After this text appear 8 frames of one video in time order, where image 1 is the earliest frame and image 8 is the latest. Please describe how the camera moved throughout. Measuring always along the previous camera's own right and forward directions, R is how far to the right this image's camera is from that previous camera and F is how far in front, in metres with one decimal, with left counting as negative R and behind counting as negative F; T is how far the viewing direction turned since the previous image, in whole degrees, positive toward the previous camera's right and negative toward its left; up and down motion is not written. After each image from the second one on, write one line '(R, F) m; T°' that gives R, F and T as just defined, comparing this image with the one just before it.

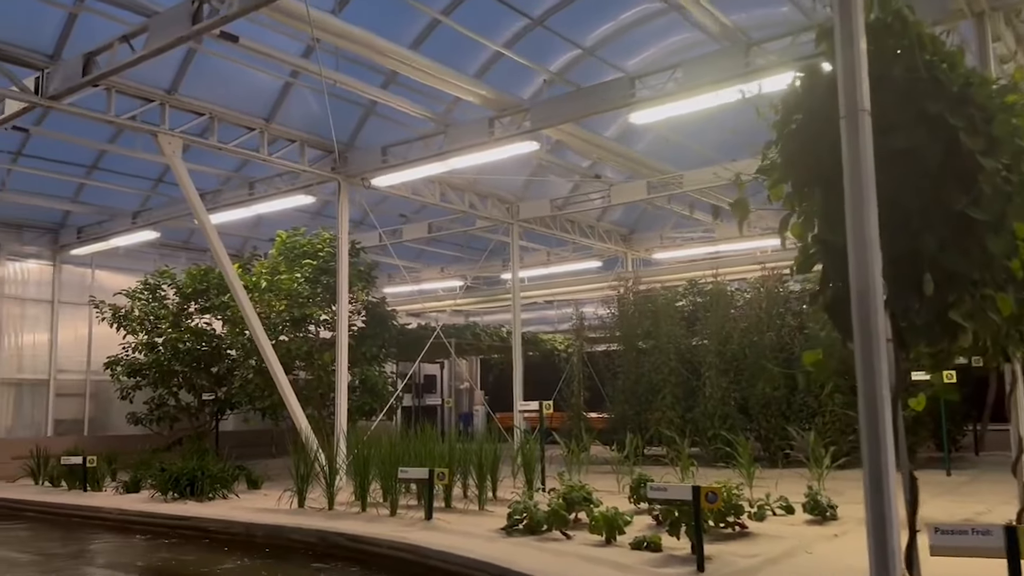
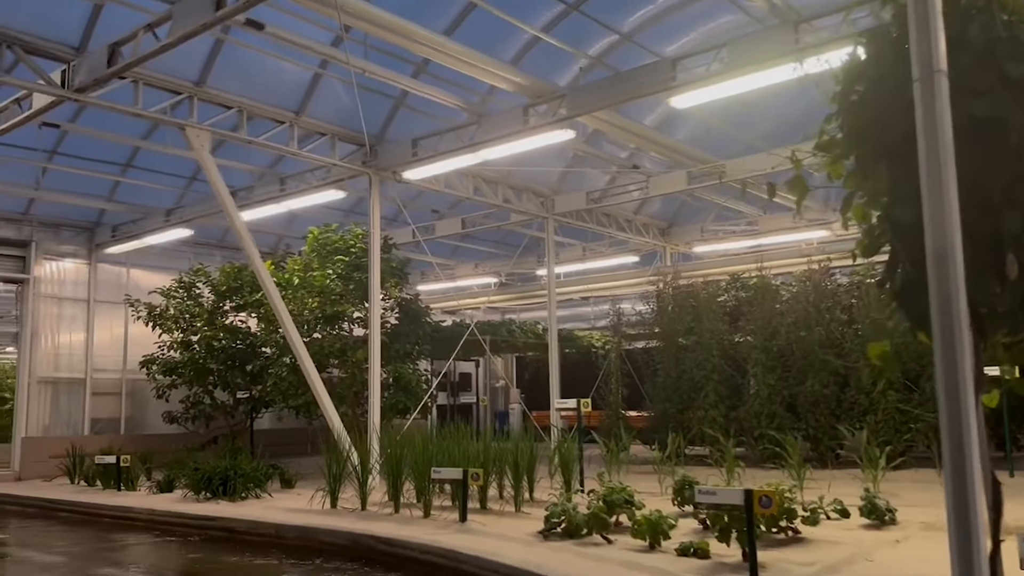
(0.0, +0.3) m; -2°
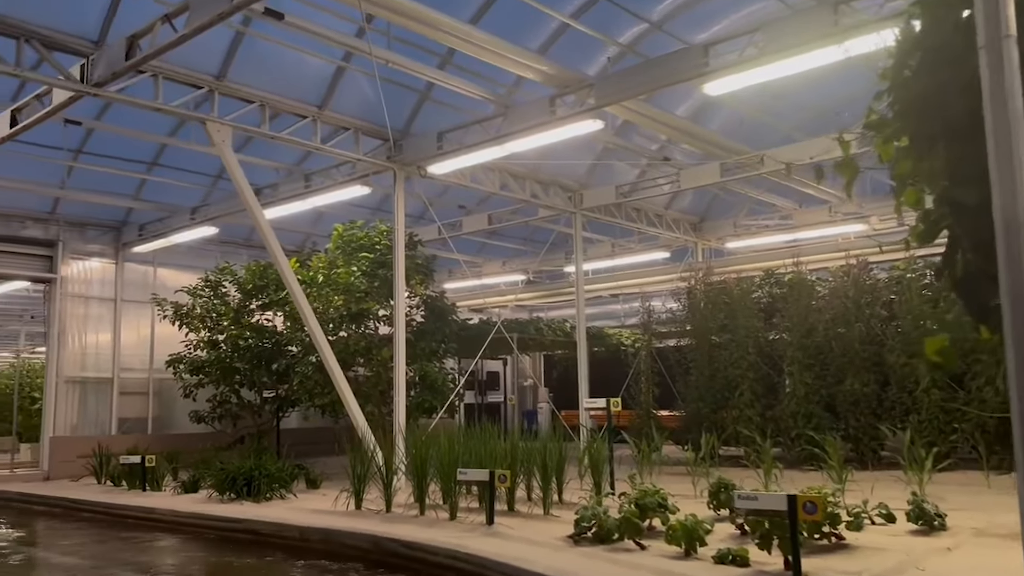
(0.0, +0.2) m; -2°
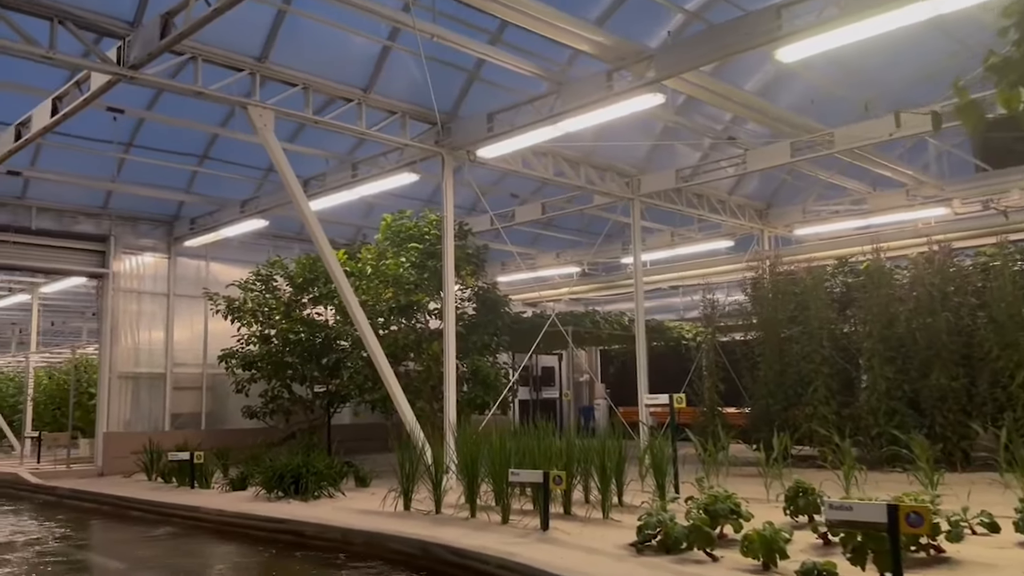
(0.0, +0.5) m; -4°
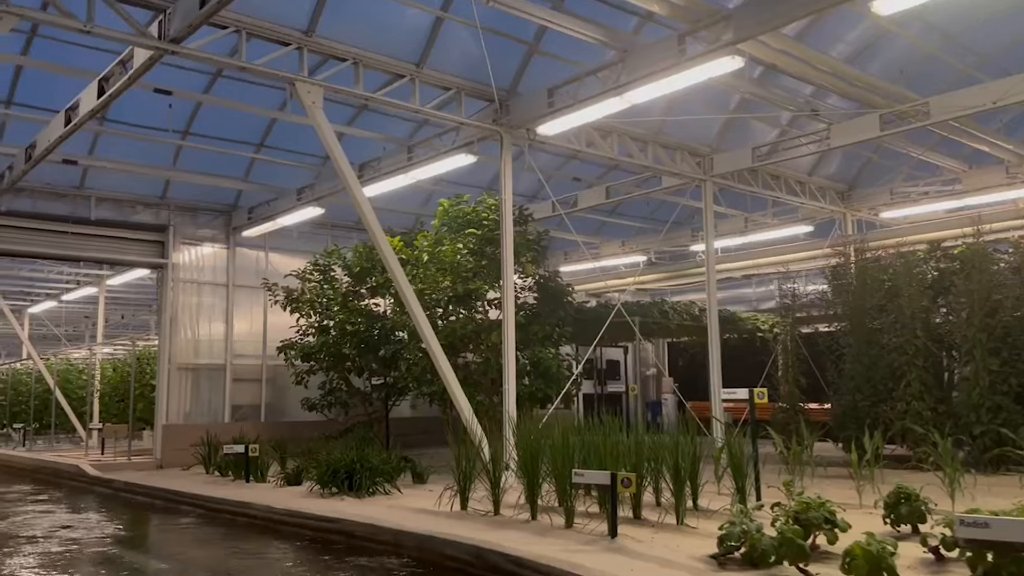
(0.0, +0.6) m; -4°
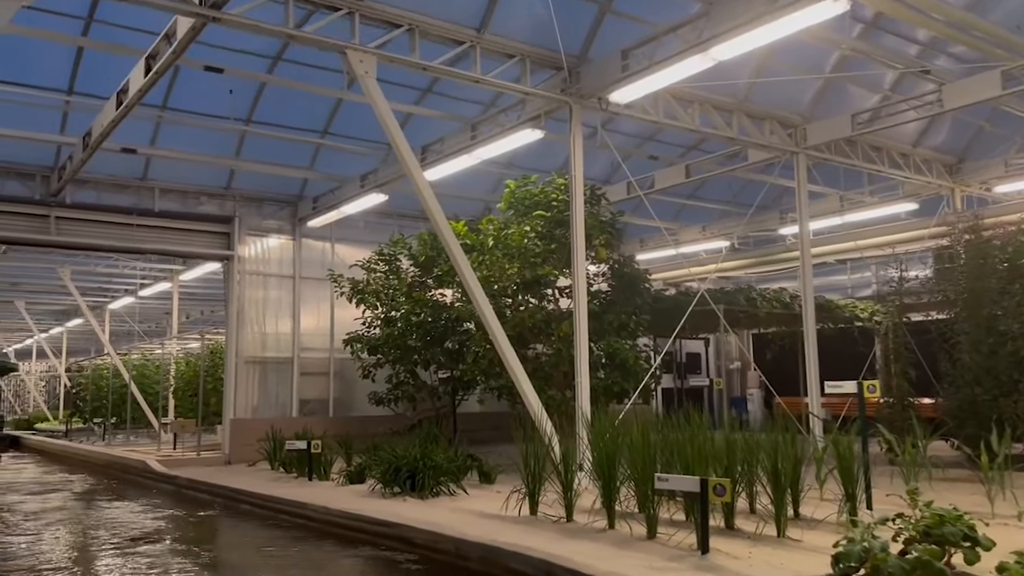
(0.0, +0.7) m; -5°
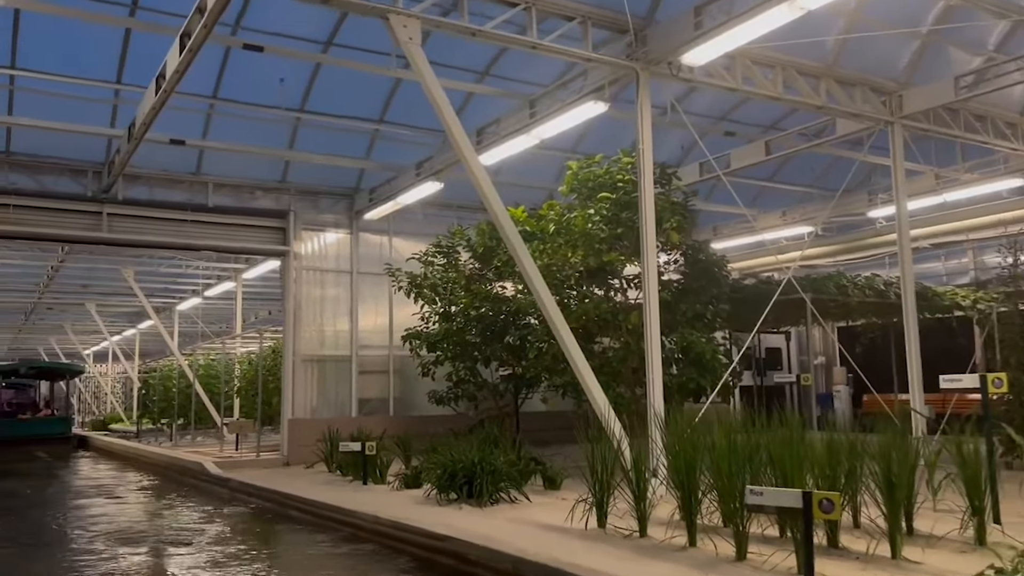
(0.0, +0.7) m; -5°
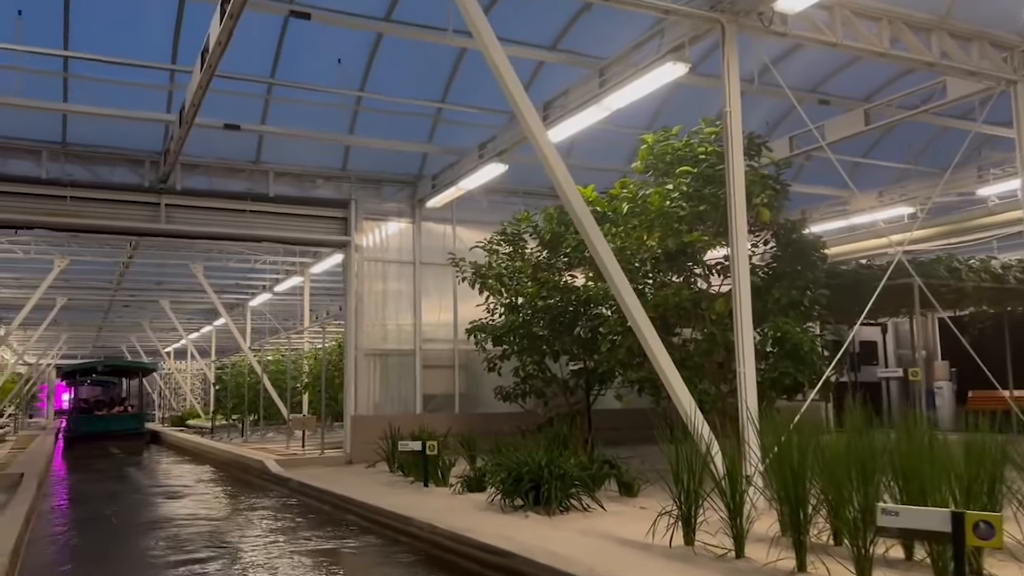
(0.0, +0.7) m; -5°
